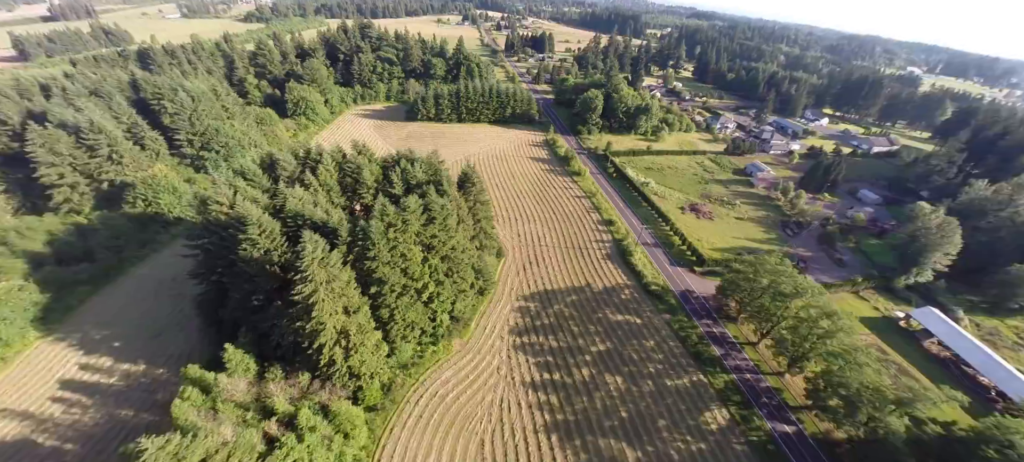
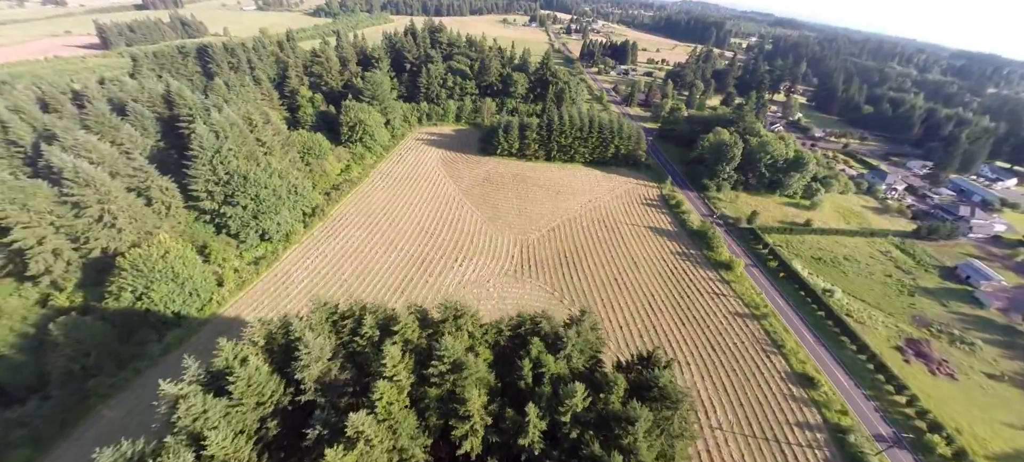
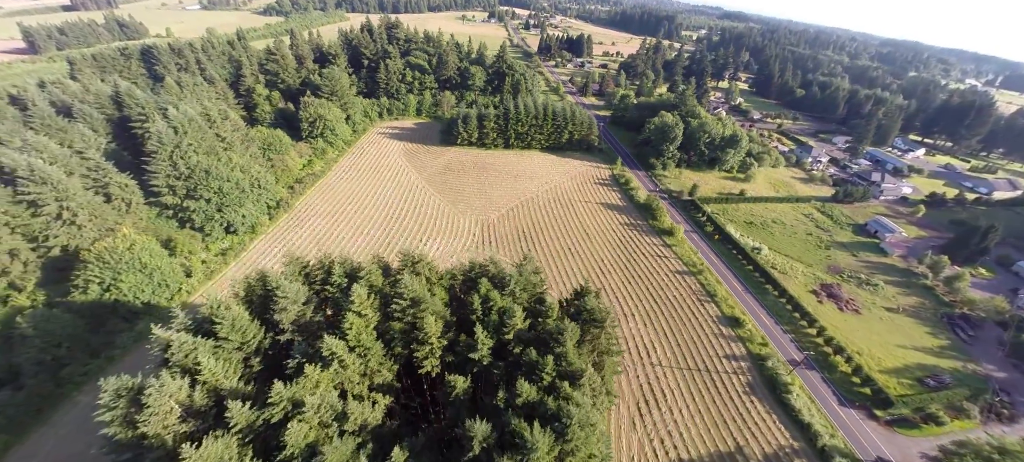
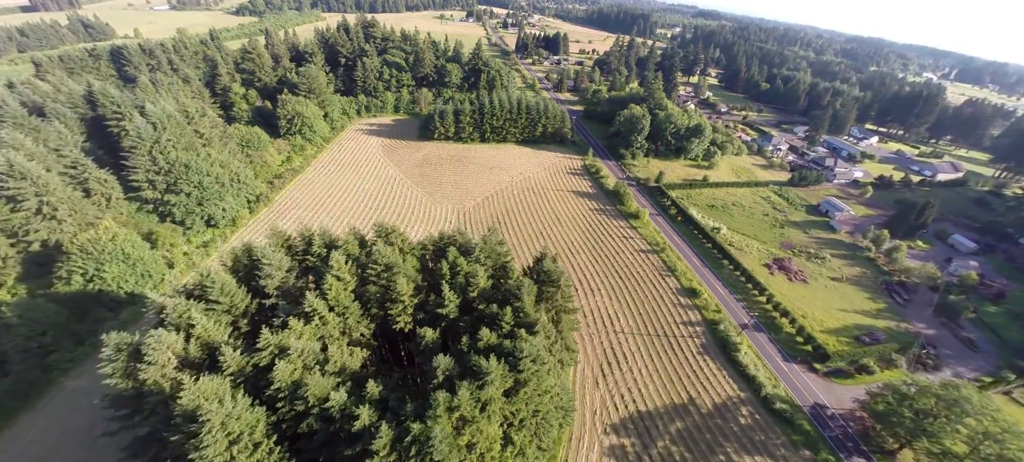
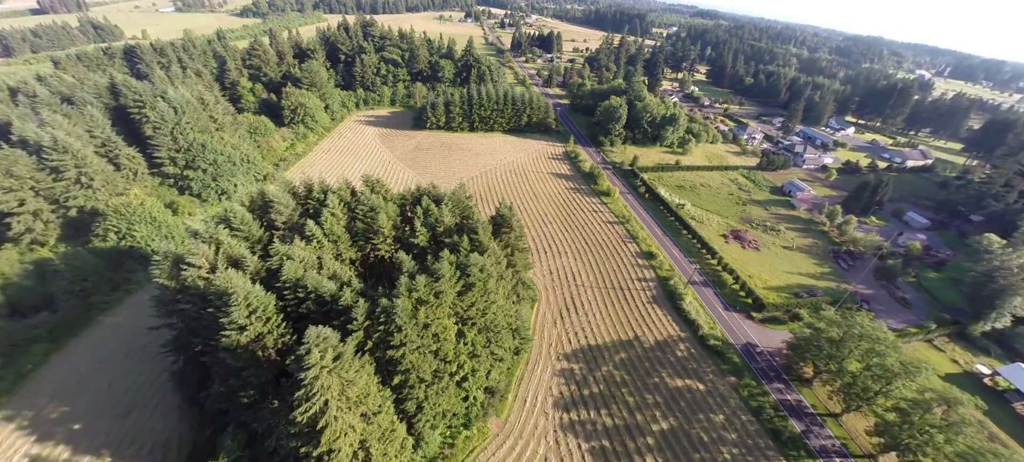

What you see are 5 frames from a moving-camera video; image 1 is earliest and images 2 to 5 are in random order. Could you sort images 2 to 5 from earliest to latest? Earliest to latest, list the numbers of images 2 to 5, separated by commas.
5, 4, 3, 2
